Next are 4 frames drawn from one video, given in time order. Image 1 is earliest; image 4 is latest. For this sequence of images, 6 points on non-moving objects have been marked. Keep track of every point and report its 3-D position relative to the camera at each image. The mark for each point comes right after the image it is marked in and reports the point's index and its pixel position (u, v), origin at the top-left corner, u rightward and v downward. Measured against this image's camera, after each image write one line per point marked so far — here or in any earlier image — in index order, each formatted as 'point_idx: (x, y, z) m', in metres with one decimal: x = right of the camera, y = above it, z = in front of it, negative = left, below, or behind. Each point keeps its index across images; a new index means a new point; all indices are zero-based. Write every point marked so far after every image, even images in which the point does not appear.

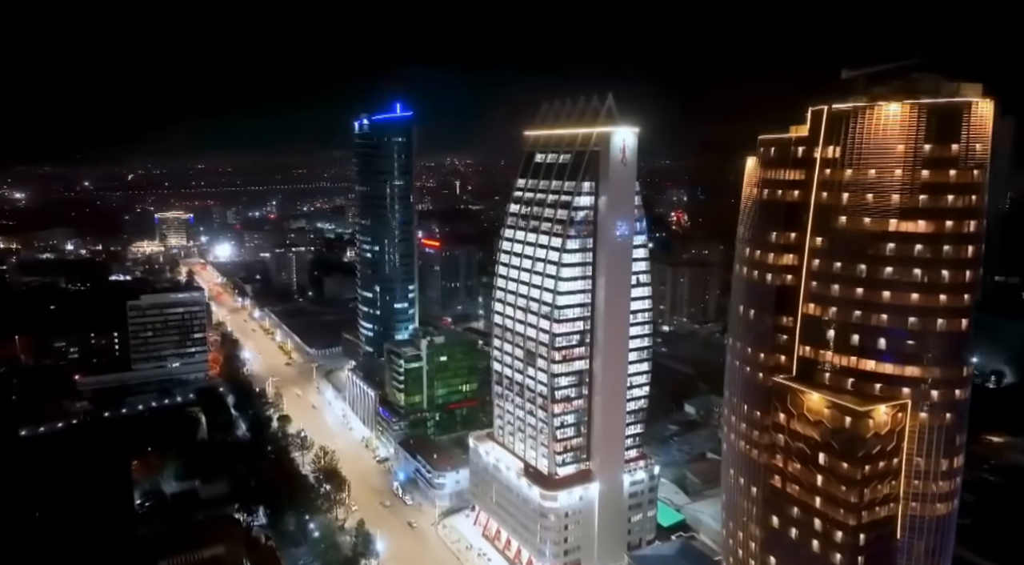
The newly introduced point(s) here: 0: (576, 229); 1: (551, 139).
0: (+1.5, +1.3, +18.5) m
1: (+1.0, +3.6, +19.8) m
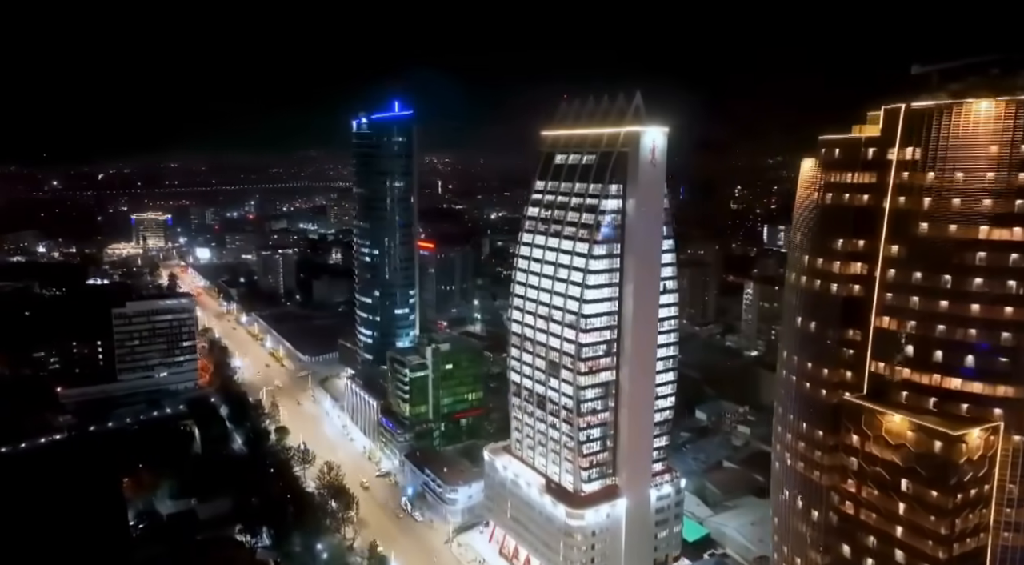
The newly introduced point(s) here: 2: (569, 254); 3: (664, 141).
0: (+2.1, +1.1, +17.5) m
1: (+1.5, +3.5, +18.9) m
2: (+1.3, +0.7, +18.2) m
3: (+3.4, +3.2, +17.3) m
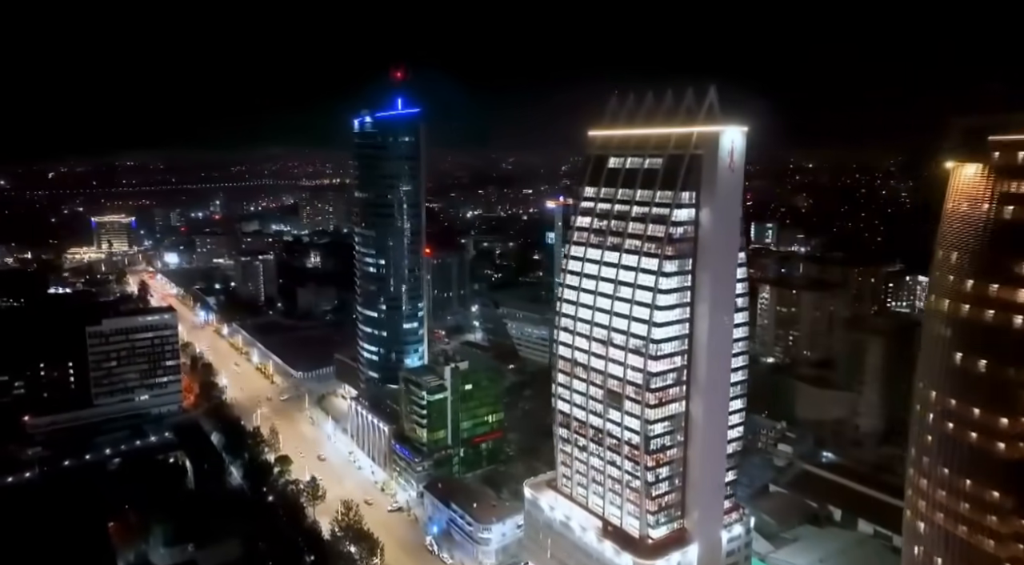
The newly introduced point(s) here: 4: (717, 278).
0: (+3.3, +0.7, +15.4) m
1: (+2.6, +3.0, +16.8) m
2: (+2.5, +0.2, +16.0) m
3: (+4.6, +2.8, +15.3) m
4: (+4.1, +0.1, +15.6) m
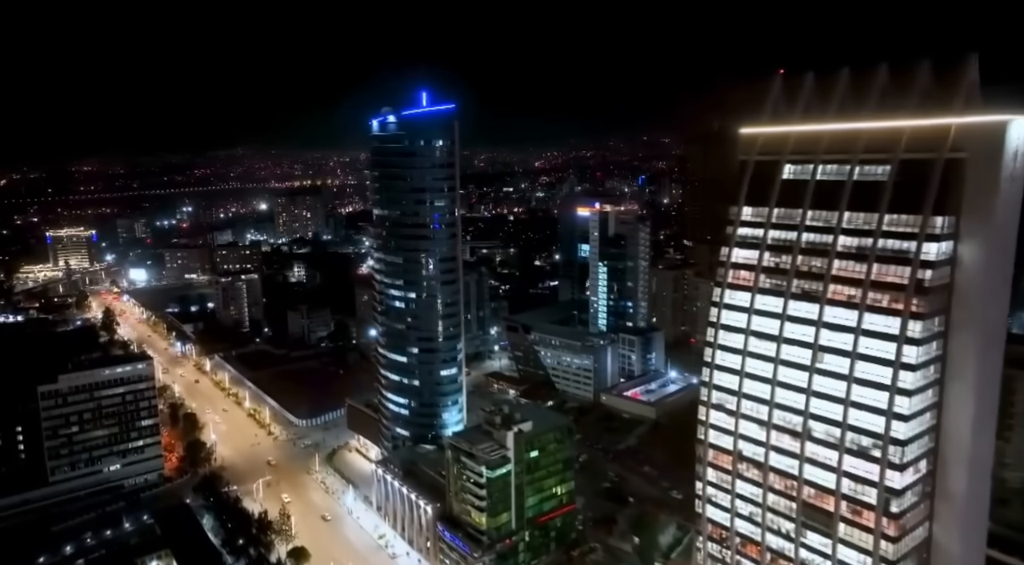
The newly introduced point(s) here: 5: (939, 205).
0: (+5.5, -0.2, +10.3) m
1: (+4.7, +2.1, +11.6) m
2: (+4.7, -0.7, +10.9) m
3: (+6.8, +1.9, +10.2) m
4: (+6.4, -0.8, +10.5) m
5: (+5.7, +1.0, +10.3) m
